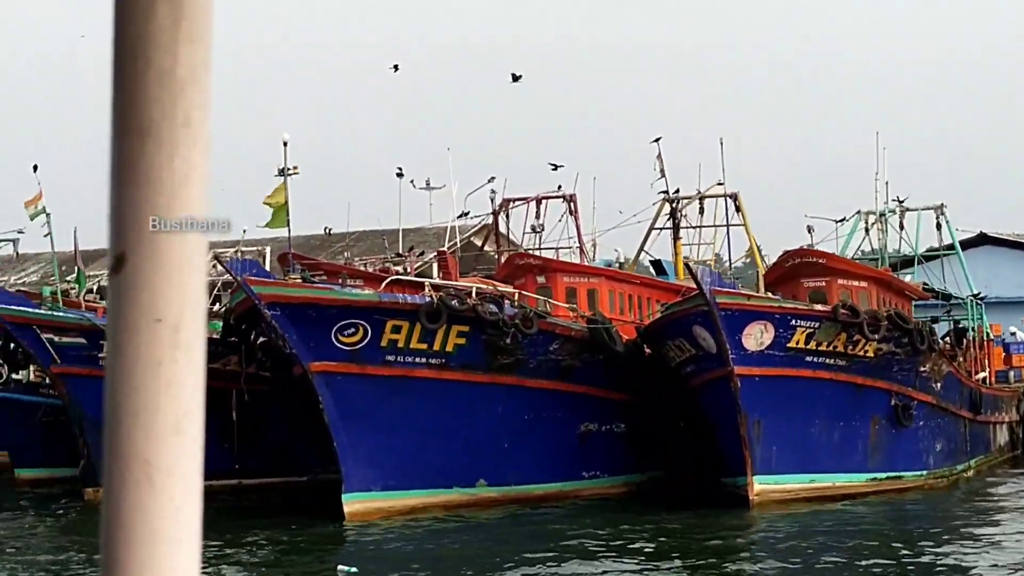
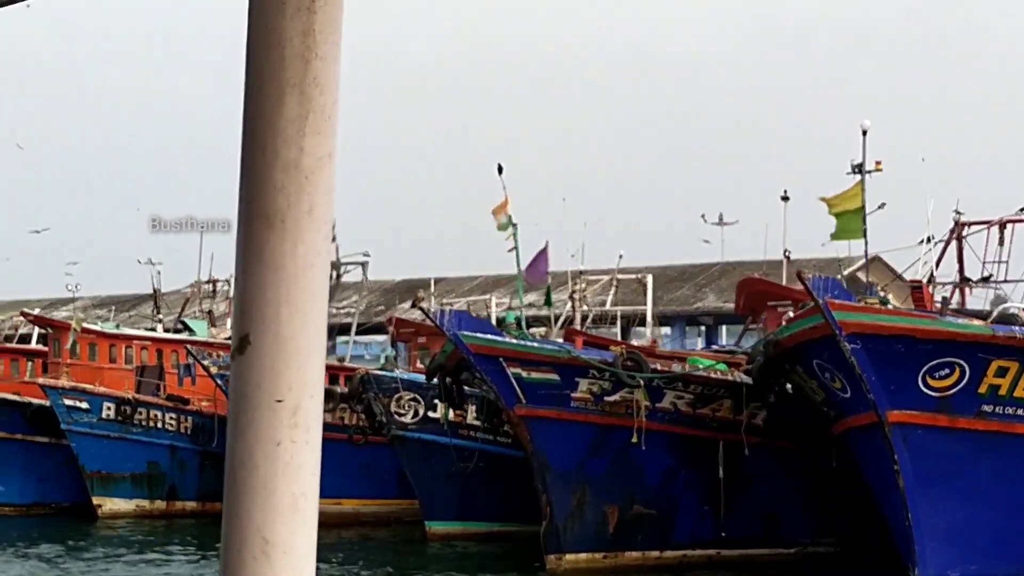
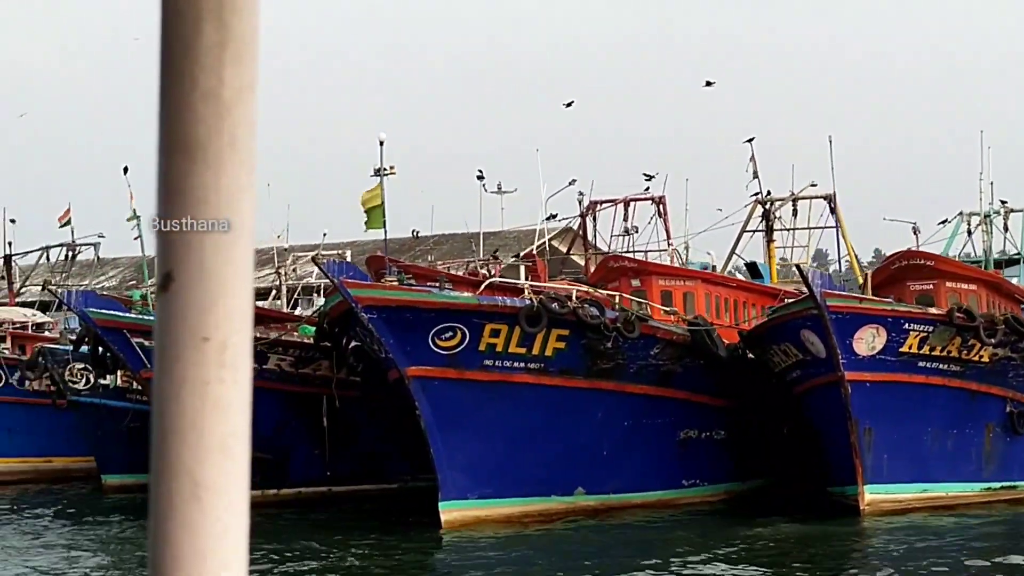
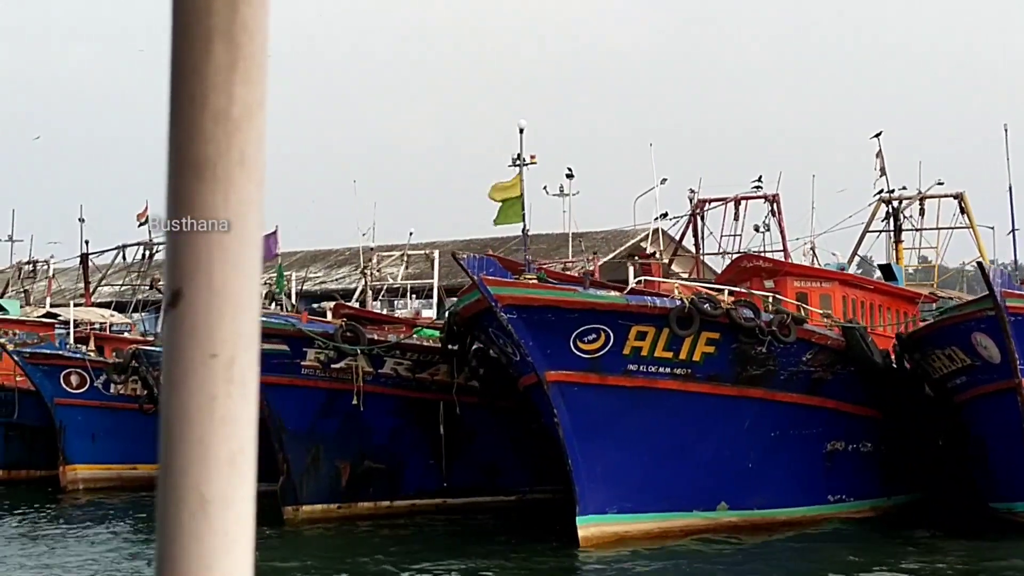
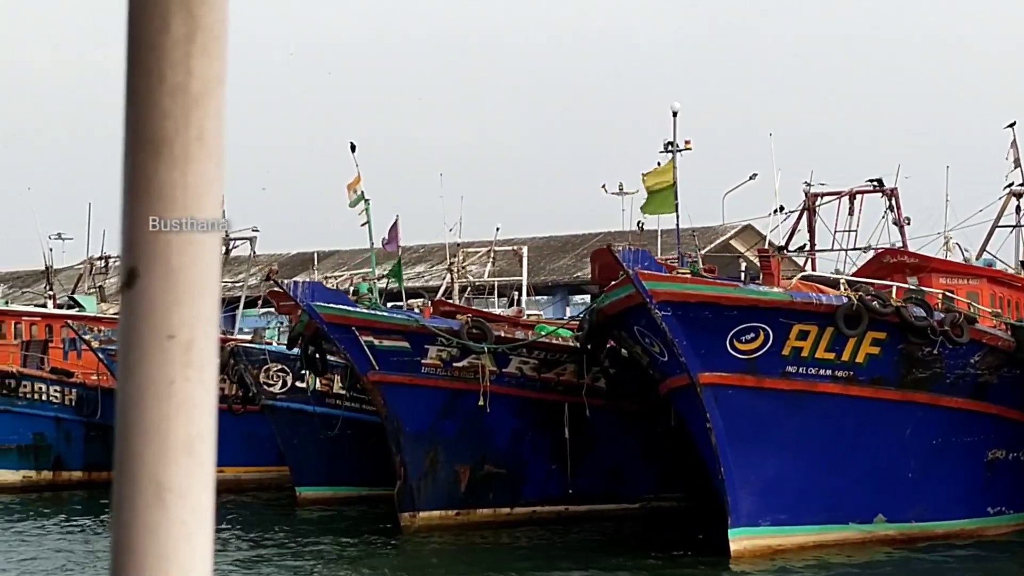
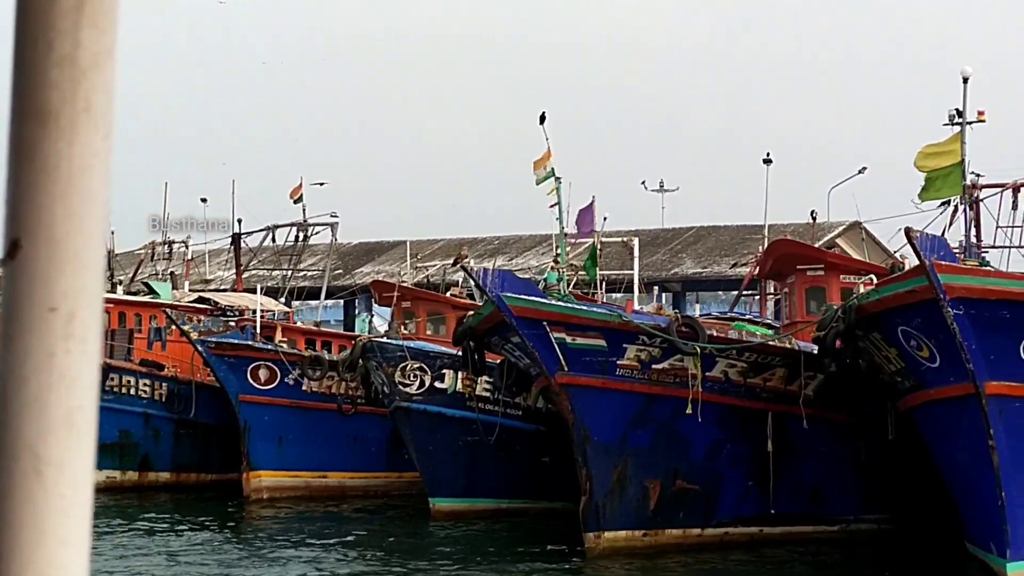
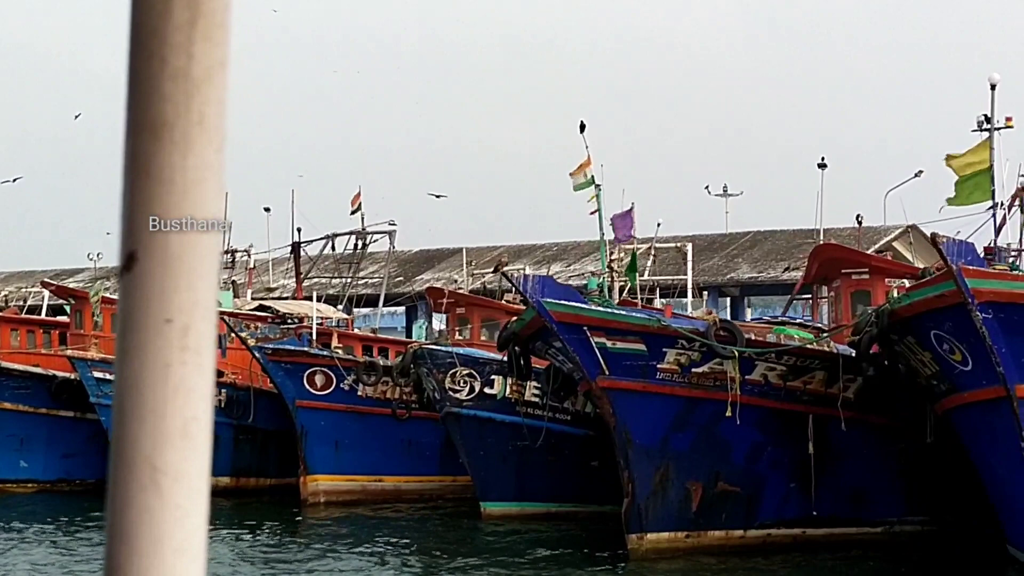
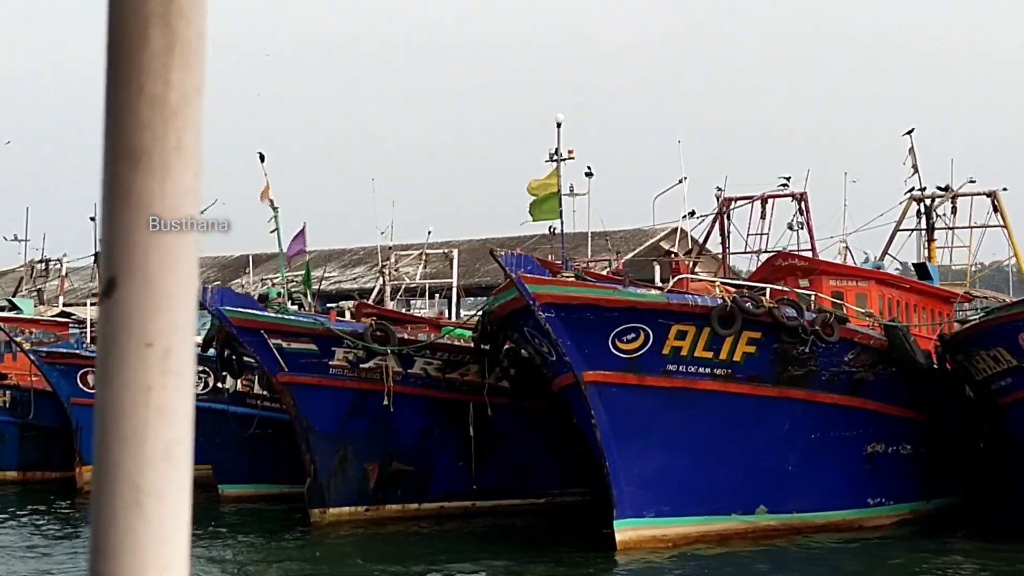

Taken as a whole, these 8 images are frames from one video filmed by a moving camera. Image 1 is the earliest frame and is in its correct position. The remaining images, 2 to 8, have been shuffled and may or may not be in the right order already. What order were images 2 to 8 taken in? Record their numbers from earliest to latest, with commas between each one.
3, 4, 8, 5, 2, 7, 6
